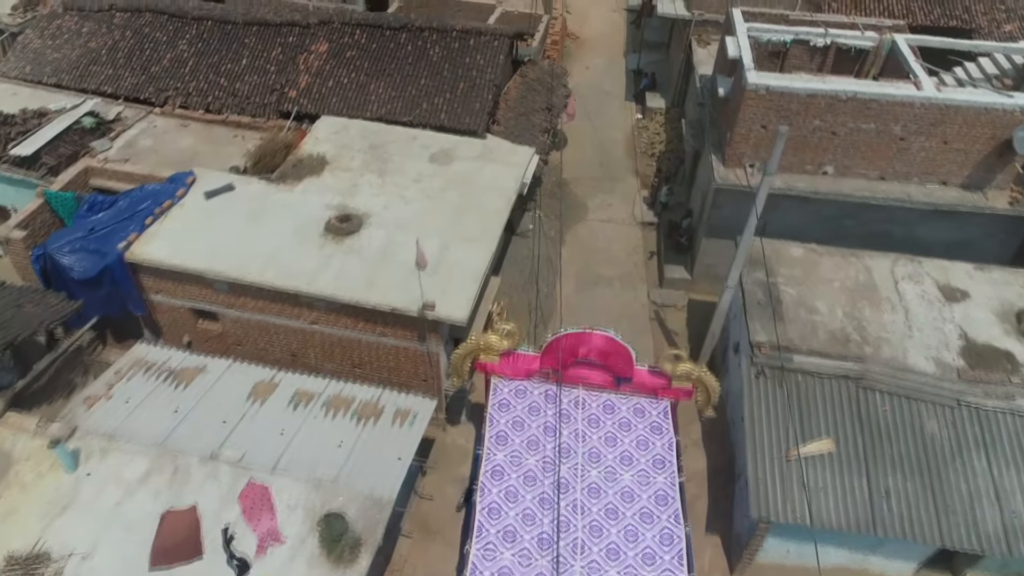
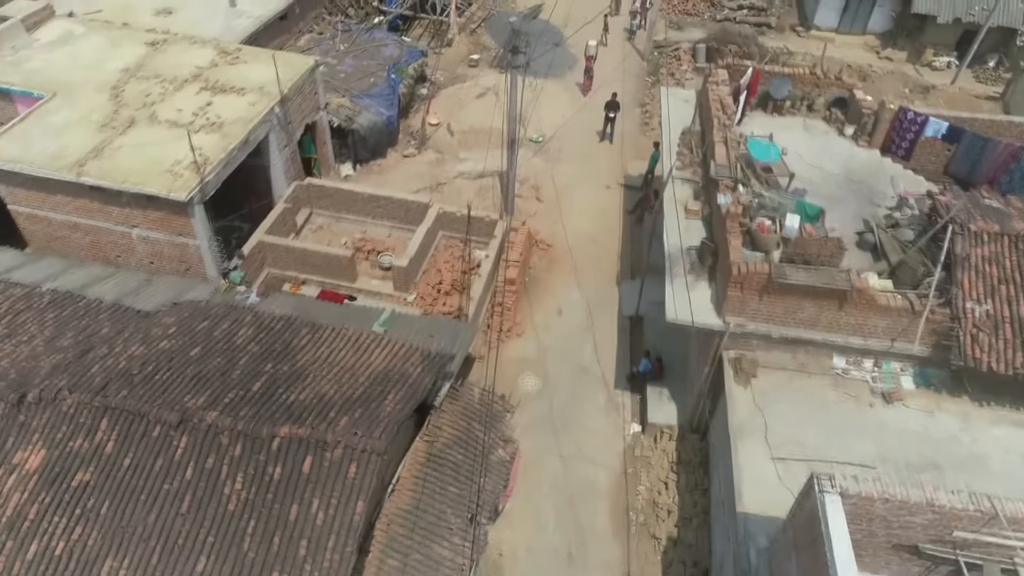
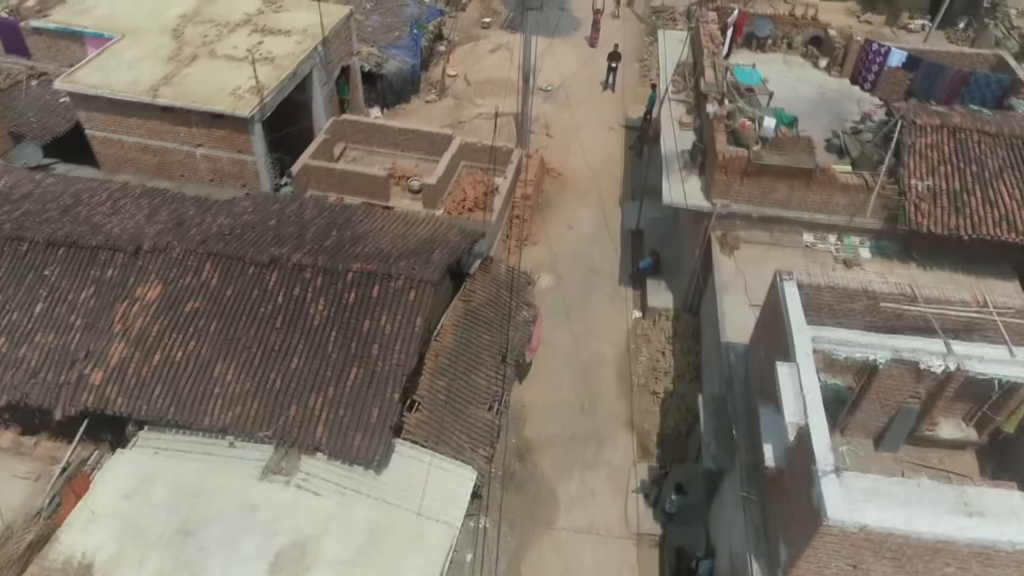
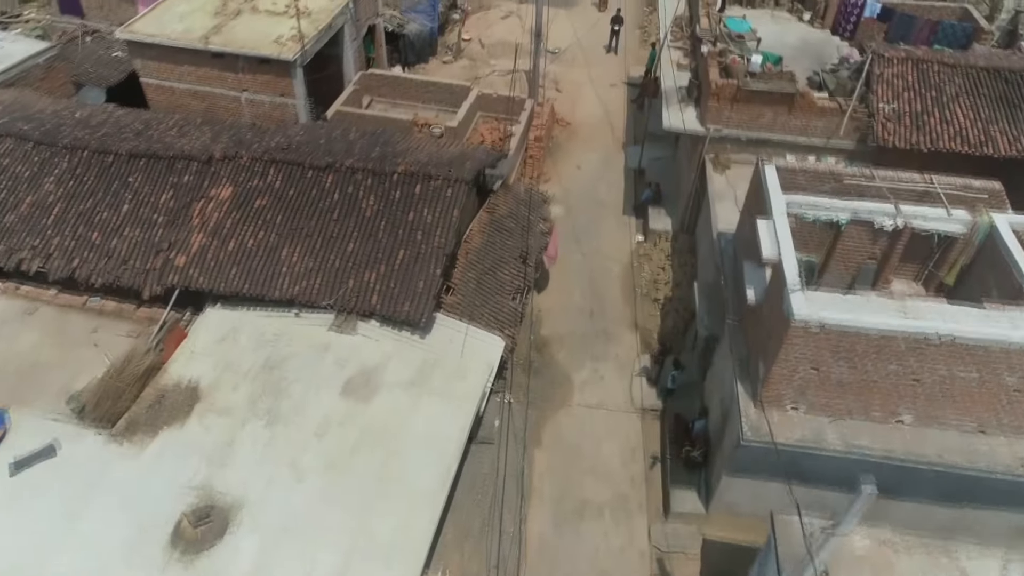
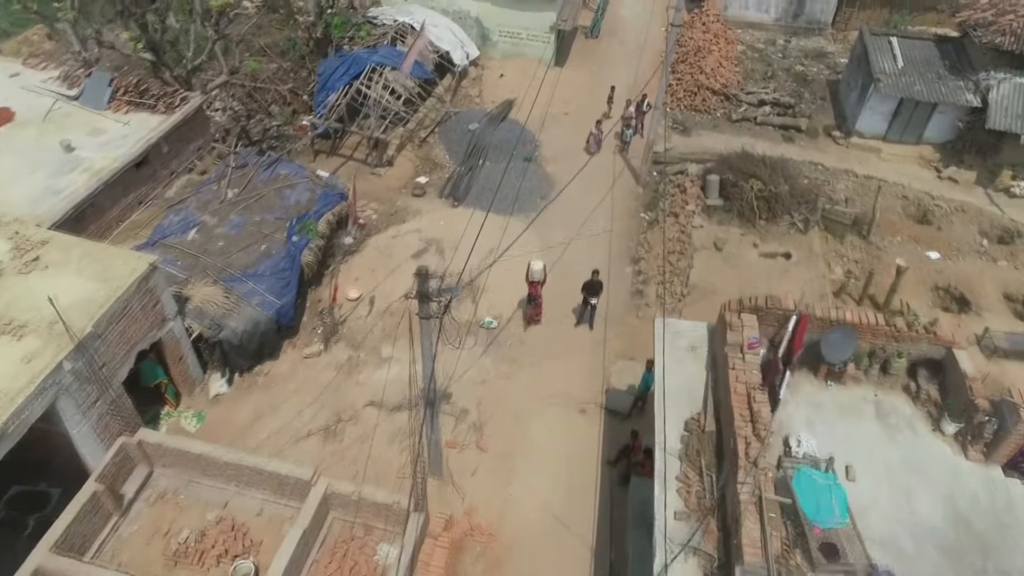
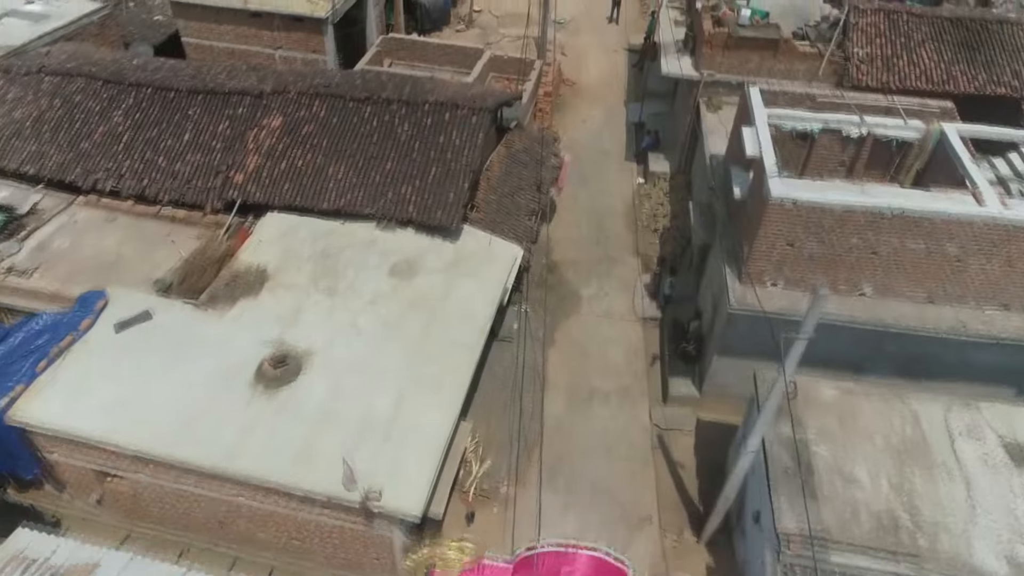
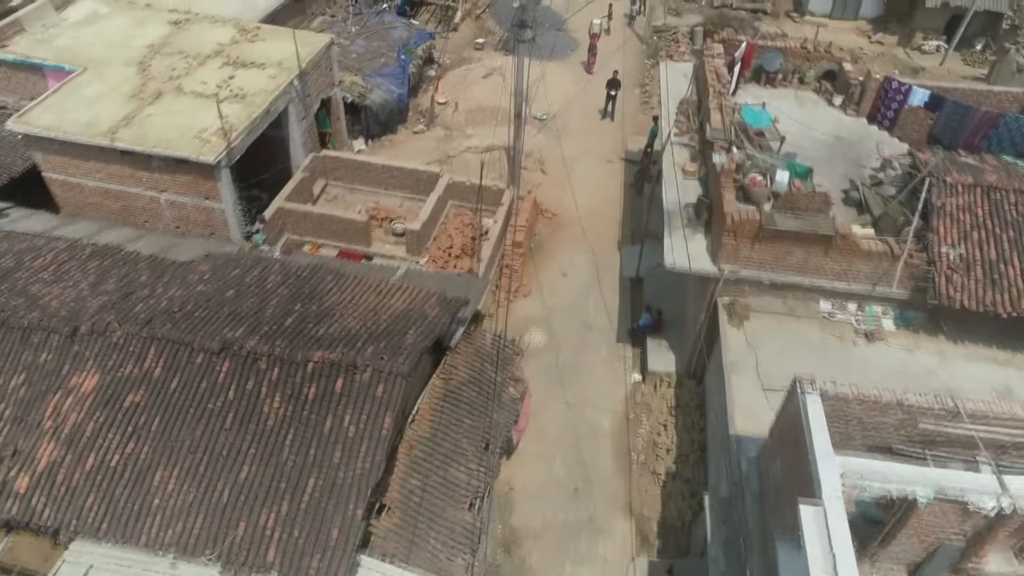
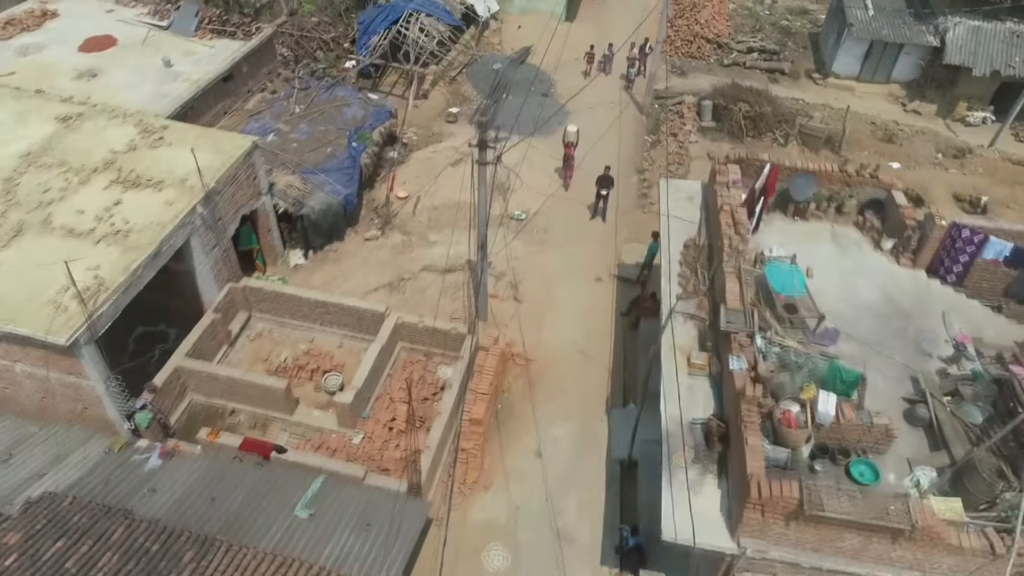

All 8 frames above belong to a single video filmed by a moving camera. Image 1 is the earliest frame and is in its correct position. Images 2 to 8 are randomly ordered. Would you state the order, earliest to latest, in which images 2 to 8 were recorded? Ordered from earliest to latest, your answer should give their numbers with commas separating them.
6, 4, 3, 7, 2, 8, 5
